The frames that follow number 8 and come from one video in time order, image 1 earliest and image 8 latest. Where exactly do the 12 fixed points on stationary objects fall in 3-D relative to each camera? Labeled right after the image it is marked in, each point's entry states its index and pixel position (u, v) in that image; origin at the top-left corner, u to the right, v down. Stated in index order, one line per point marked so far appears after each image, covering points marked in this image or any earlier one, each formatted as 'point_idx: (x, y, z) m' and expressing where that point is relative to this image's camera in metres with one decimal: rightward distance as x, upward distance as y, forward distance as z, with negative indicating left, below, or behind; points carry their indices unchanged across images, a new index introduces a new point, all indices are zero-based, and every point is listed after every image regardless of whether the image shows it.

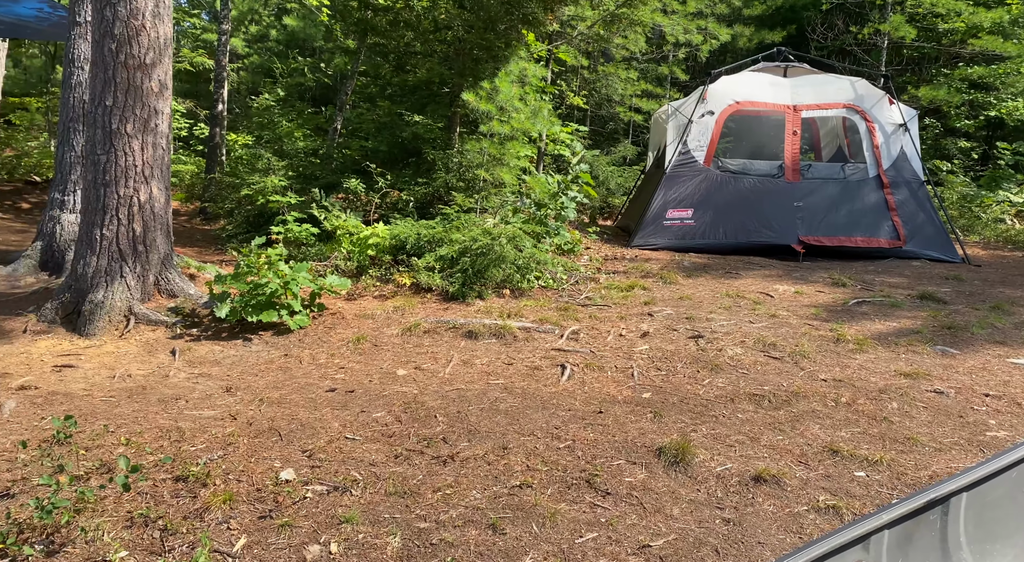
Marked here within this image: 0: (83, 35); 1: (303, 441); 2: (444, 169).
0: (-4.3, +2.4, +8.3) m
1: (-1.1, -0.8, +4.3) m
2: (-0.9, +1.3, +9.3) m
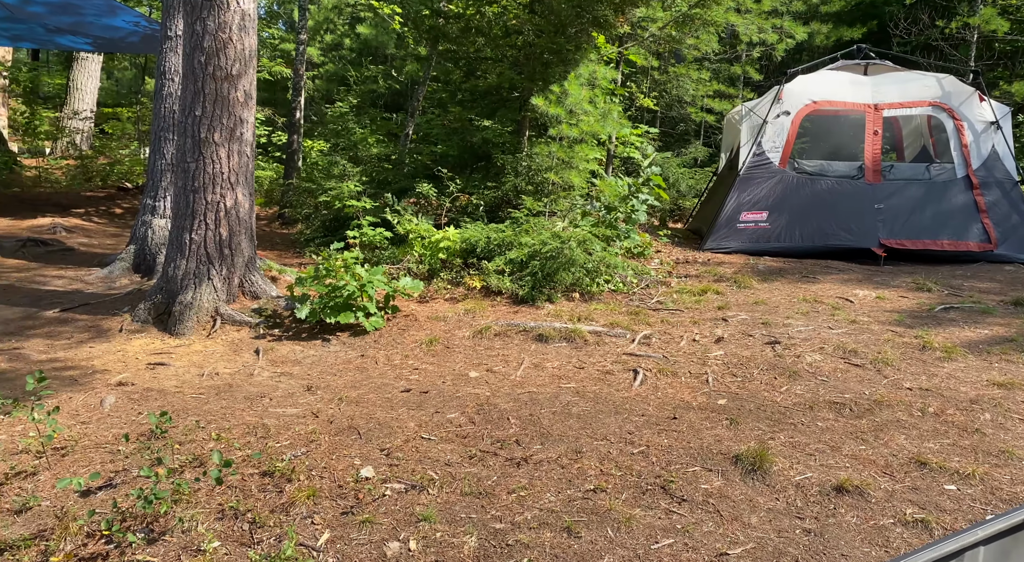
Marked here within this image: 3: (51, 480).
0: (-3.6, +2.4, +8.7) m
1: (-0.7, -0.8, +4.4) m
2: (-0.1, +1.2, +9.4) m
3: (-2.1, -0.9, +3.9) m
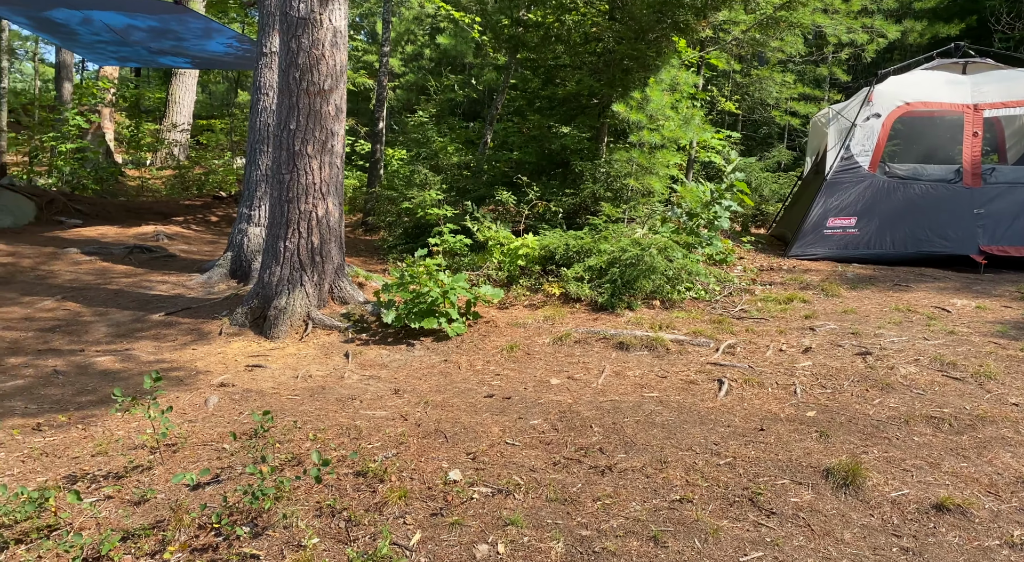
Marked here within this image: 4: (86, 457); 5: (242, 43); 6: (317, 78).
0: (-2.7, +2.3, +9.1) m
1: (-0.2, -0.9, +4.5) m
2: (+0.9, +1.1, +9.4) m
3: (-1.7, -0.9, +4.1) m
4: (-2.1, -0.9, +4.2) m
5: (-3.9, +3.4, +12.0) m
6: (-1.6, +1.7, +6.9) m
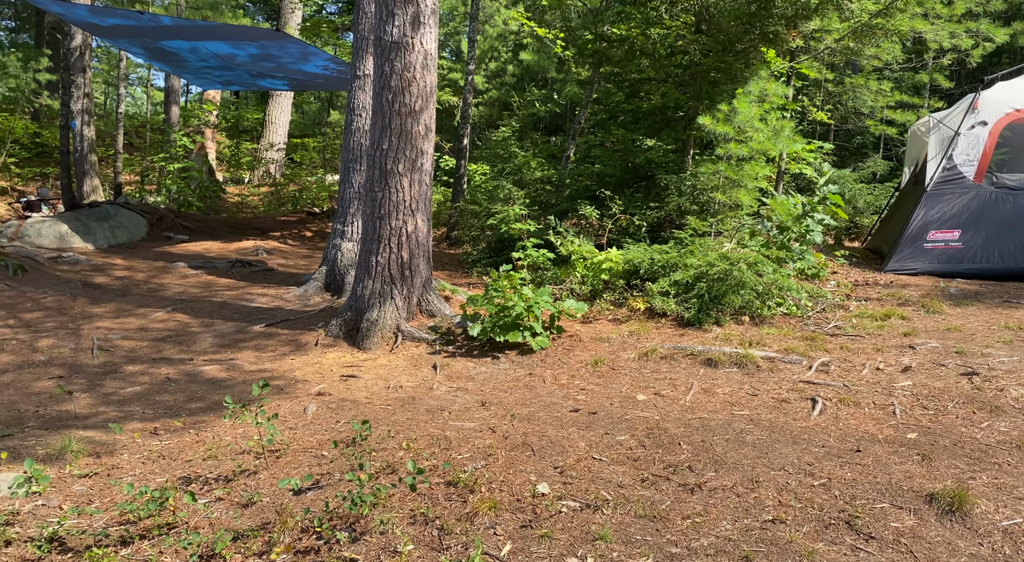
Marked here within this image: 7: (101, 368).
0: (-1.7, +2.2, +9.4) m
1: (+0.2, -1.0, +4.5) m
2: (+1.9, +1.0, +9.3) m
3: (-1.2, -1.0, +4.3) m
4: (-1.7, -1.0, +4.5) m
5: (-2.6, +3.2, +12.4) m
6: (-0.9, +1.6, +7.1) m
7: (-3.2, -0.7, +6.4) m
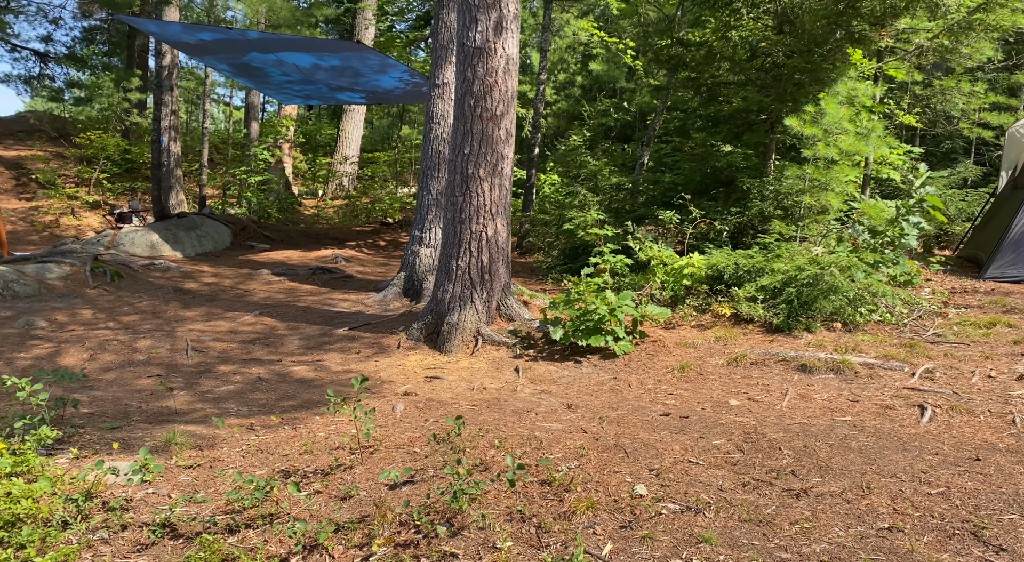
0: (-0.8, +2.1, +9.4) m
1: (+0.7, -0.9, +4.4) m
2: (+2.7, +0.9, +9.1) m
3: (-0.8, -1.0, +4.3) m
4: (-1.2, -0.9, +4.5) m
5: (-1.5, +3.1, +12.5) m
6: (-0.2, +1.5, +7.2) m
7: (-2.5, -0.7, +6.6) m
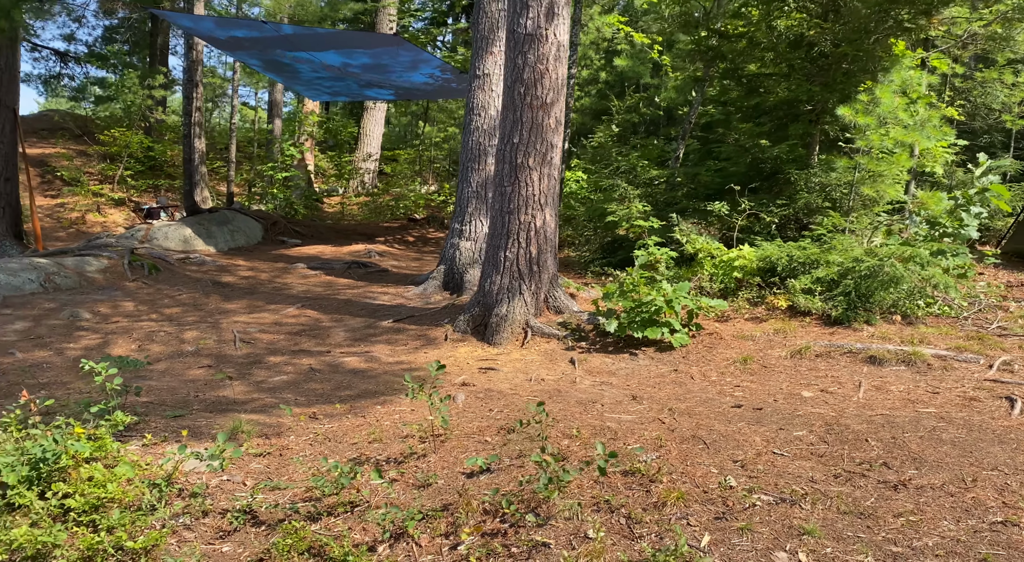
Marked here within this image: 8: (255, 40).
0: (-0.3, +2.2, +9.3) m
1: (+1.1, -0.9, +4.3) m
2: (+3.2, +1.0, +8.9) m
3: (-0.4, -0.9, +4.2) m
4: (-0.8, -0.9, +4.4) m
5: (-1.0, +3.2, +12.4) m
6: (+0.3, +1.6, +7.0) m
7: (-2.1, -0.6, +6.5) m
8: (-3.5, +3.3, +11.4) m
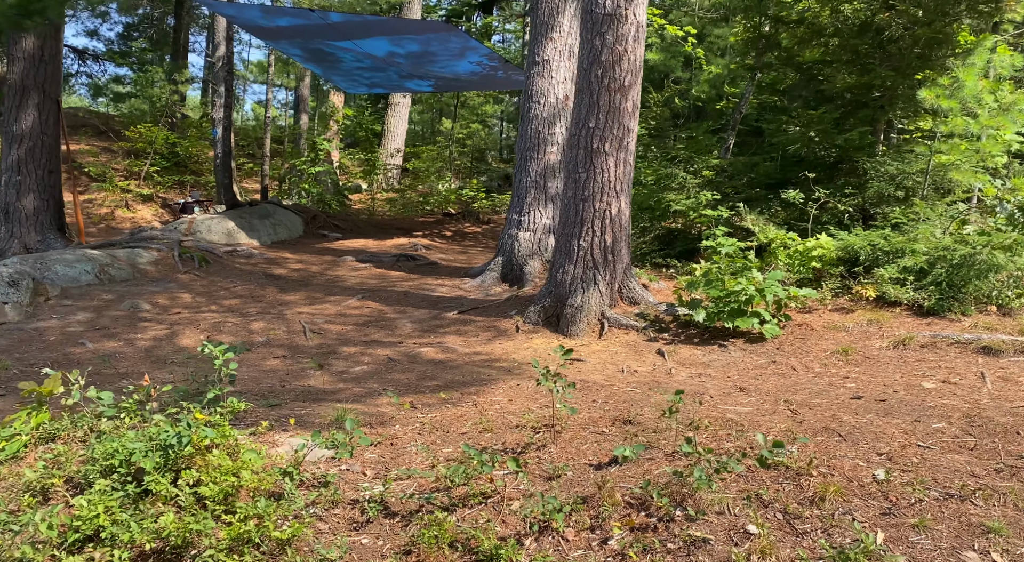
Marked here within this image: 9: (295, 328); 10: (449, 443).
0: (+0.3, +2.3, +9.1) m
1: (+1.7, -0.8, +4.0) m
2: (+3.8, +1.1, +8.7) m
3: (+0.2, -0.8, +4.0) m
4: (-0.2, -0.8, +4.2) m
5: (-0.3, +3.3, +12.2) m
6: (+0.9, +1.7, +6.8) m
7: (-1.5, -0.5, +6.3) m
8: (-2.8, +3.4, +11.2) m
9: (-1.8, -0.4, +6.9) m
10: (-0.3, -0.8, +4.0) m
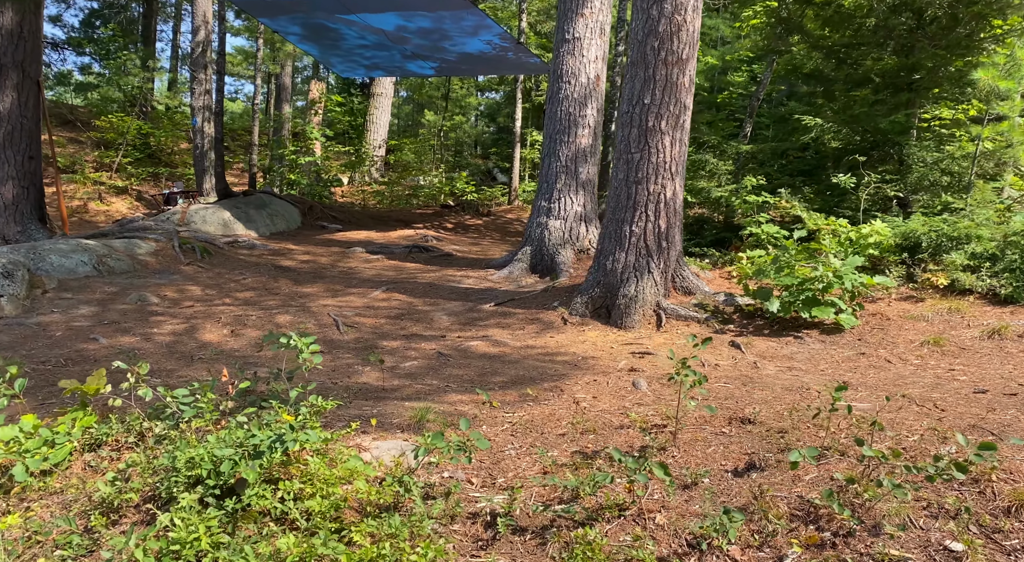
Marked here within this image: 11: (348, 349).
0: (+0.6, +2.4, +8.6) m
1: (+2.2, -0.7, +3.6) m
2: (+4.1, +1.2, +8.3) m
3: (+0.7, -0.8, +3.5) m
4: (+0.3, -0.7, +3.7) m
5: (-0.1, +3.4, +11.7) m
6: (+1.3, +1.8, +6.3) m
7: (-1.1, -0.4, +5.8) m
8: (-2.6, +3.5, +10.6) m
9: (-1.4, -0.3, +6.4) m
10: (+0.2, -0.7, +3.5) m
11: (-1.1, -0.5, +5.6) m
